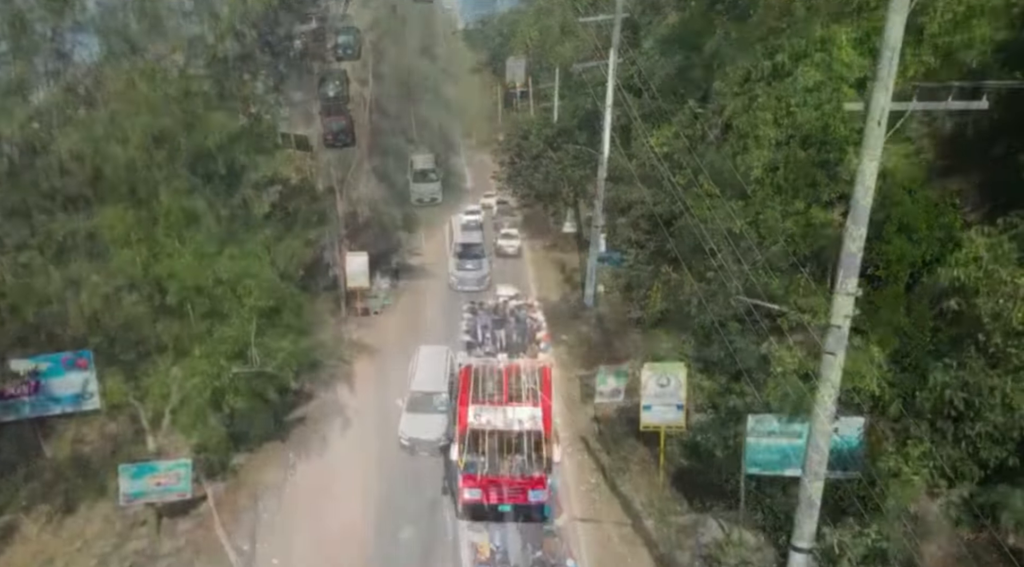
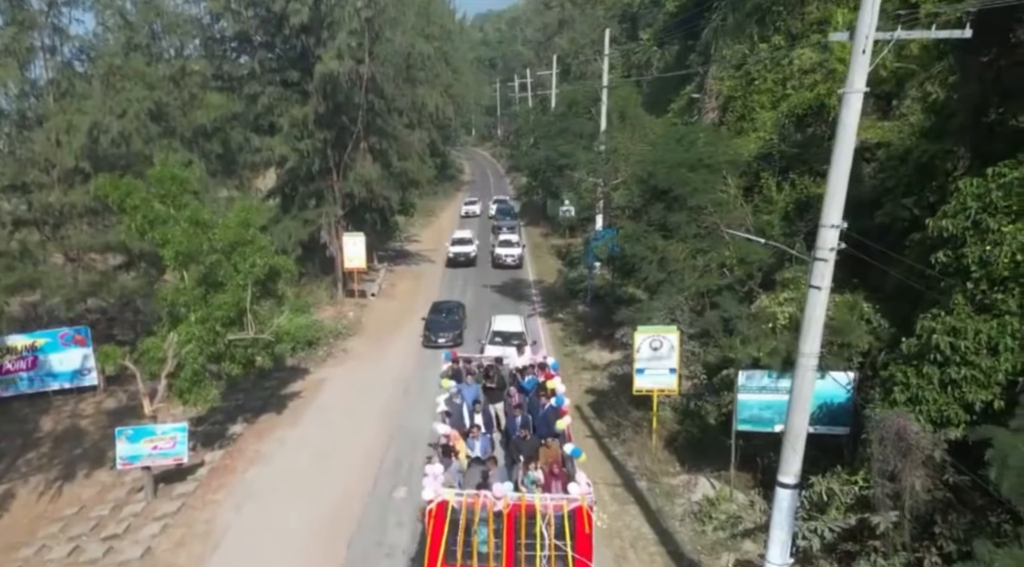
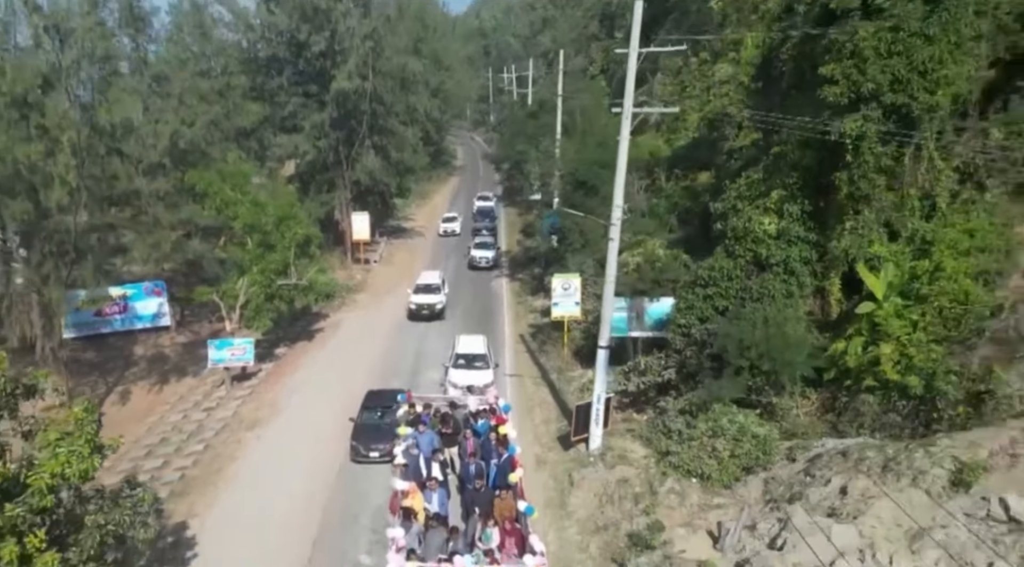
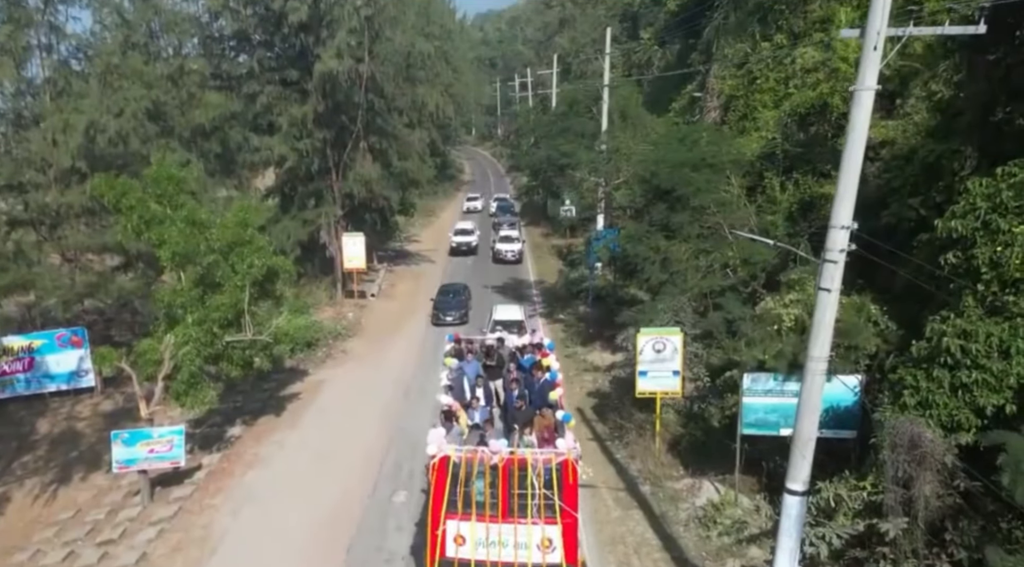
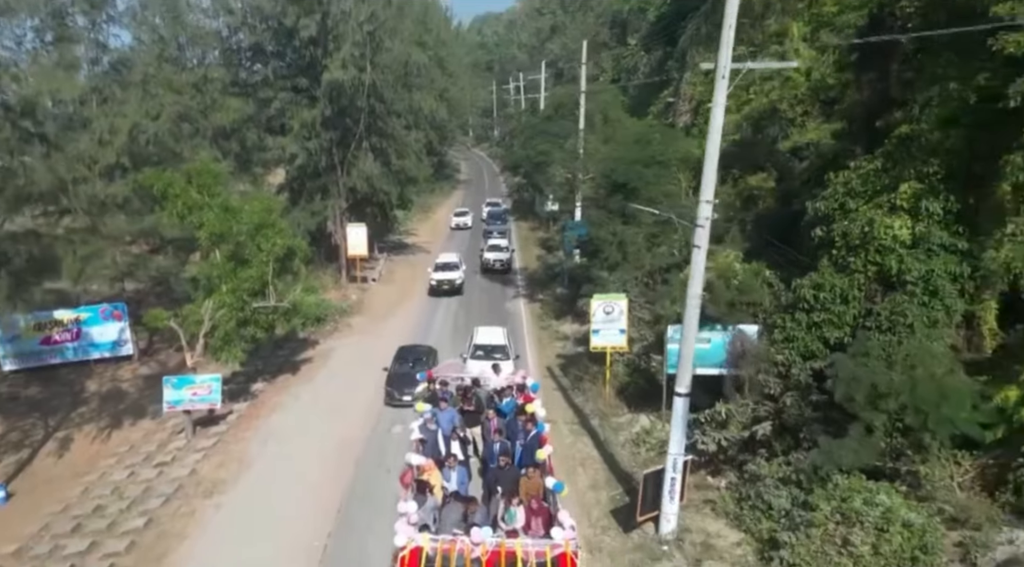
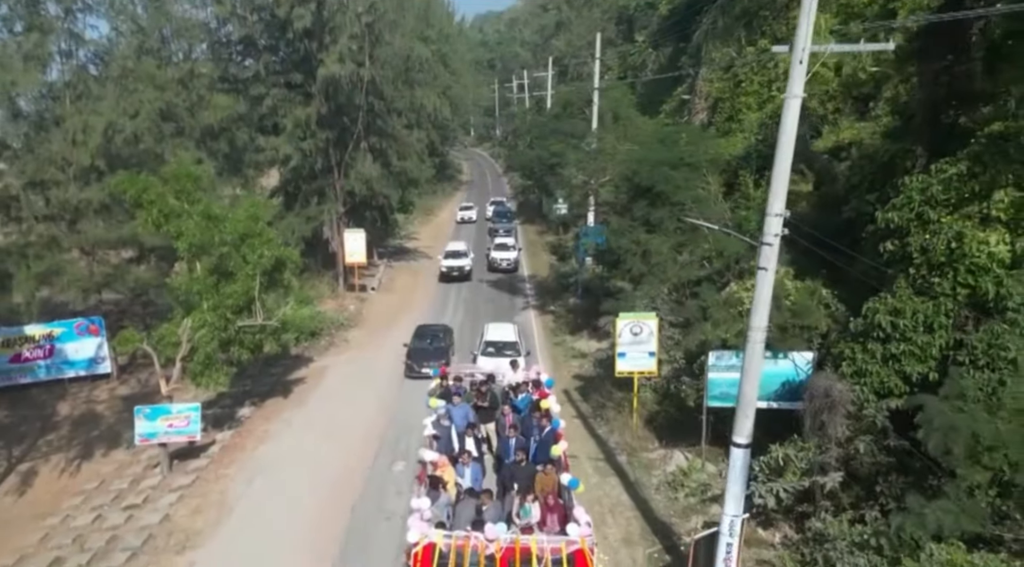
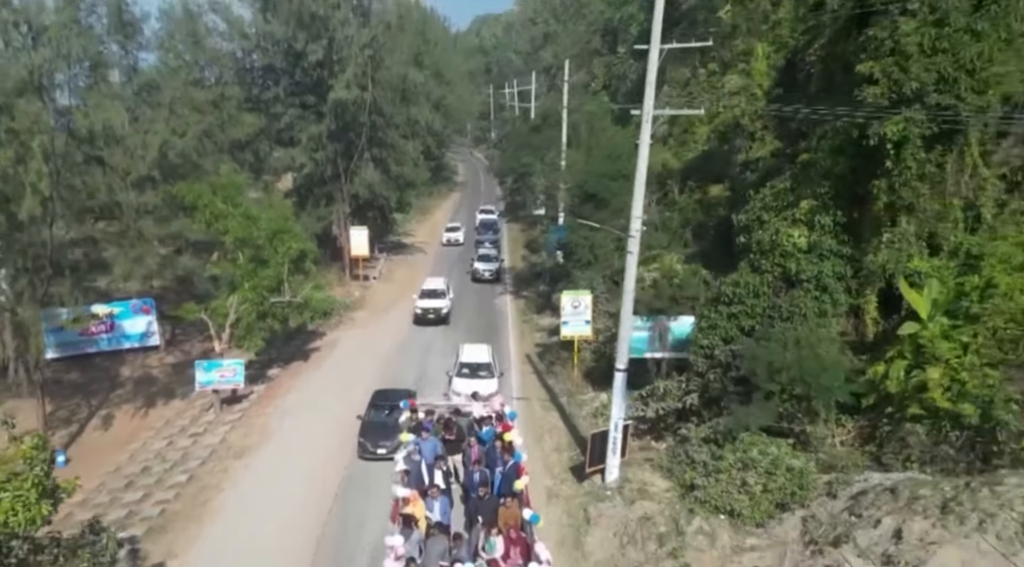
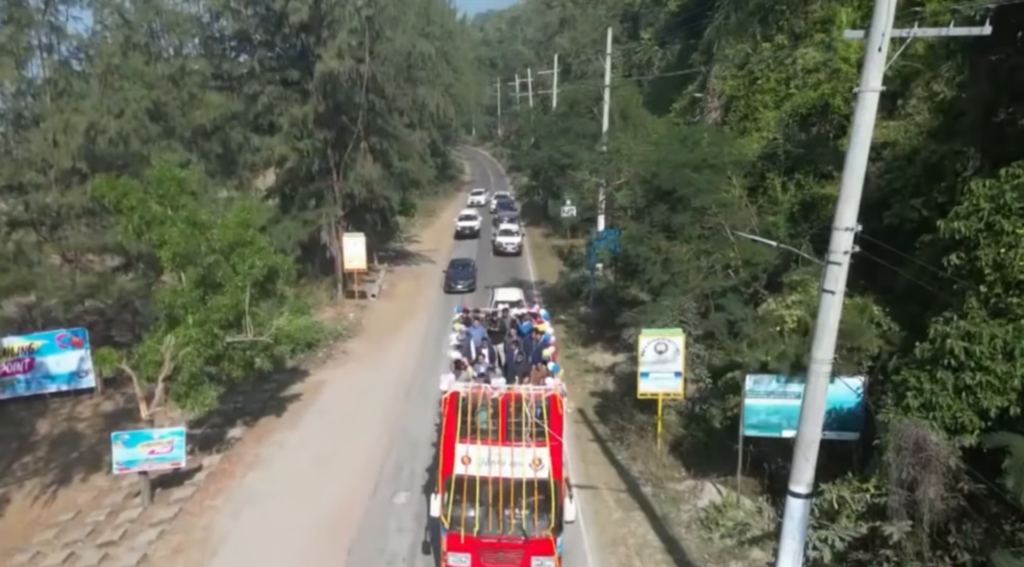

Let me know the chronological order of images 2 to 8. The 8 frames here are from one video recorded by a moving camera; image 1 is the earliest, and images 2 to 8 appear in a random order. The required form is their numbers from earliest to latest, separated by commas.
8, 4, 2, 6, 5, 7, 3
